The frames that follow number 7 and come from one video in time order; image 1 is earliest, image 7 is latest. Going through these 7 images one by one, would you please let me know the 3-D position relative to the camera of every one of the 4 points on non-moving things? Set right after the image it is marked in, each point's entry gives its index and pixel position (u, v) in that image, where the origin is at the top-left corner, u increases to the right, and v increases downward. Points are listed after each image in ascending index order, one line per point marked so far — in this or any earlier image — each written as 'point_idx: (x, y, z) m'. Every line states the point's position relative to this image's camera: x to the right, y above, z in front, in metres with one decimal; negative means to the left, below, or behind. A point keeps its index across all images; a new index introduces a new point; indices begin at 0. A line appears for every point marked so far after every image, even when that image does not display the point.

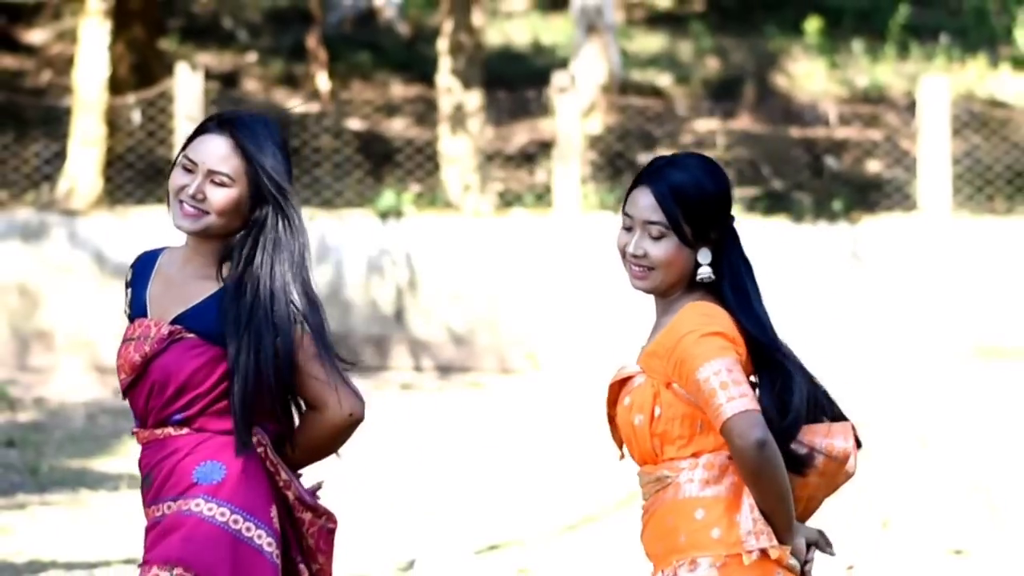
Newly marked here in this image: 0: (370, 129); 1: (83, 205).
0: (-1.1, +1.3, +12.4) m
1: (-2.7, +0.5, +9.5) m
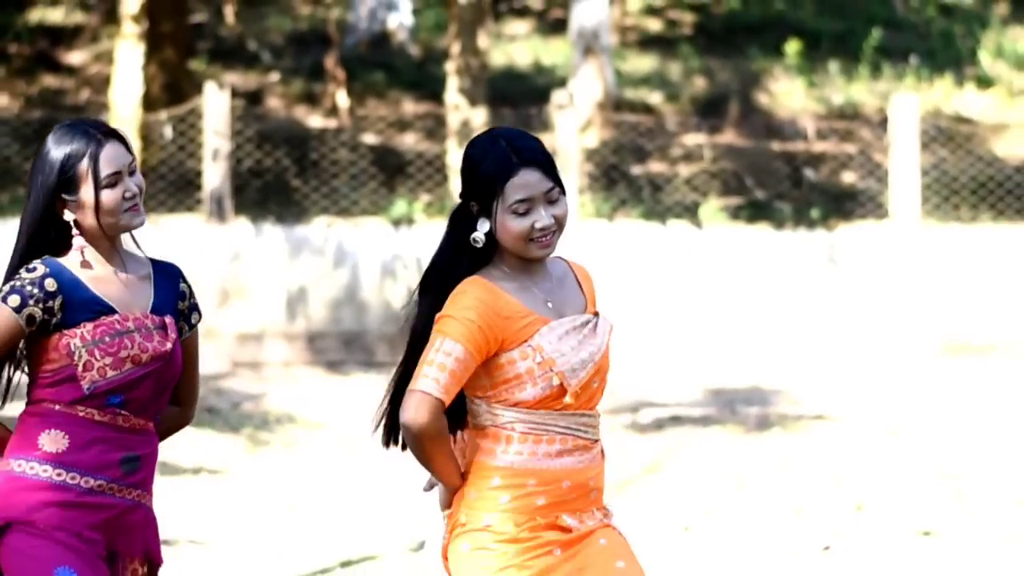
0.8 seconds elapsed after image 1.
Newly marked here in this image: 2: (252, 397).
0: (-1.1, +1.2, +13.2) m
1: (-2.6, +0.5, +10.2) m
2: (-1.6, -0.7, +9.1) m
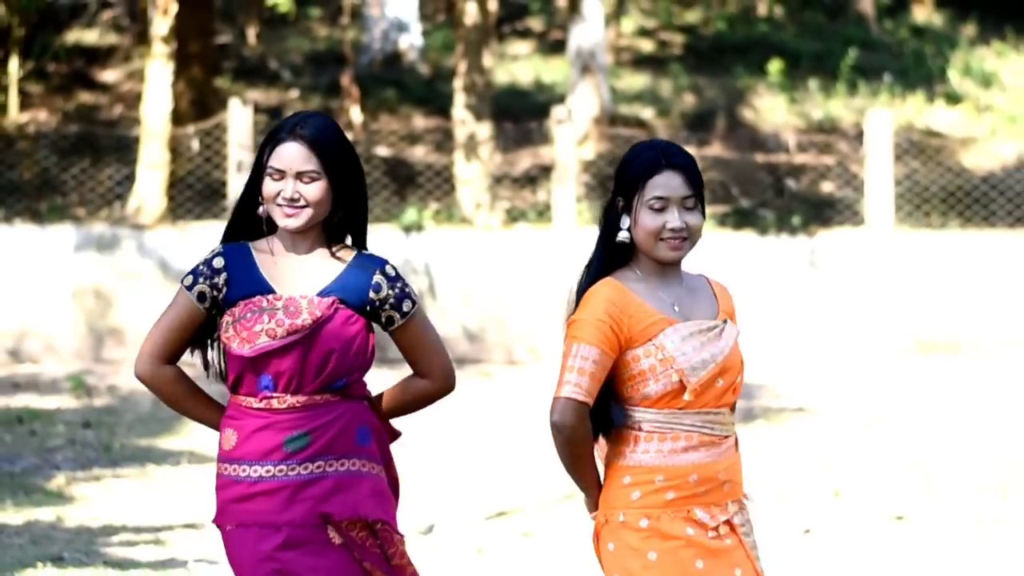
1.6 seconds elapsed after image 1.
0: (-1.1, +1.2, +14.0) m
1: (-2.6, +0.5, +11.0) m
2: (-1.6, -0.7, +9.8) m
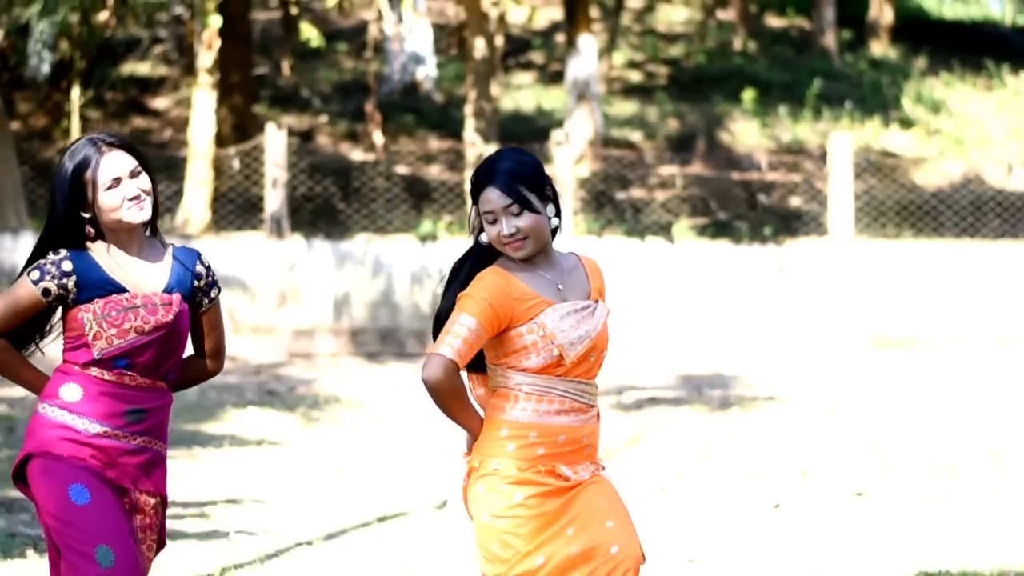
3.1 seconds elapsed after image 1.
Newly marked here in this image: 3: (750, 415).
0: (-1.0, +1.2, +15.3) m
1: (-2.6, +0.5, +12.4) m
2: (-1.5, -0.7, +11.2) m
3: (+1.7, -0.9, +10.6) m
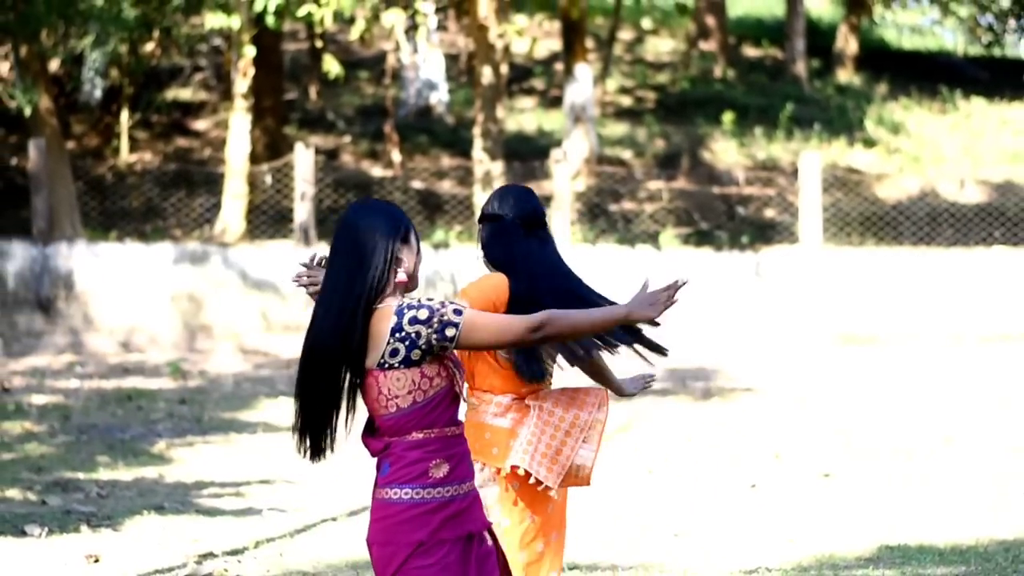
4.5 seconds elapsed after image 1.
0: (-1.0, +1.1, +16.7) m
1: (-2.5, +0.4, +13.8) m
2: (-1.5, -0.7, +12.6) m
3: (+1.7, -0.9, +11.9) m
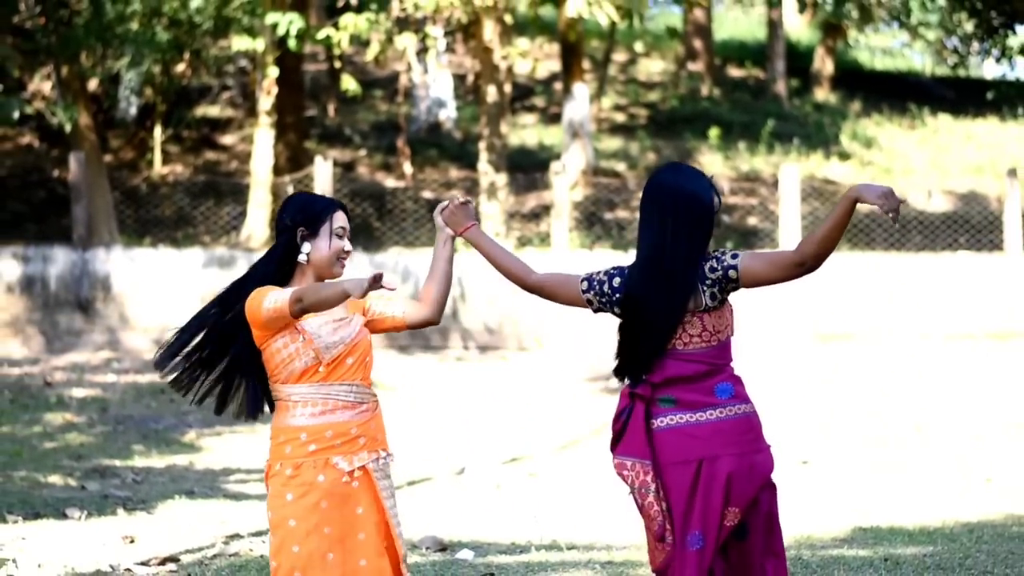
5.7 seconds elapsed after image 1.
0: (-0.9, +1.1, +17.9) m
1: (-2.5, +0.4, +14.9) m
2: (-1.5, -0.7, +13.7) m
3: (+1.7, -0.9, +13.0) m
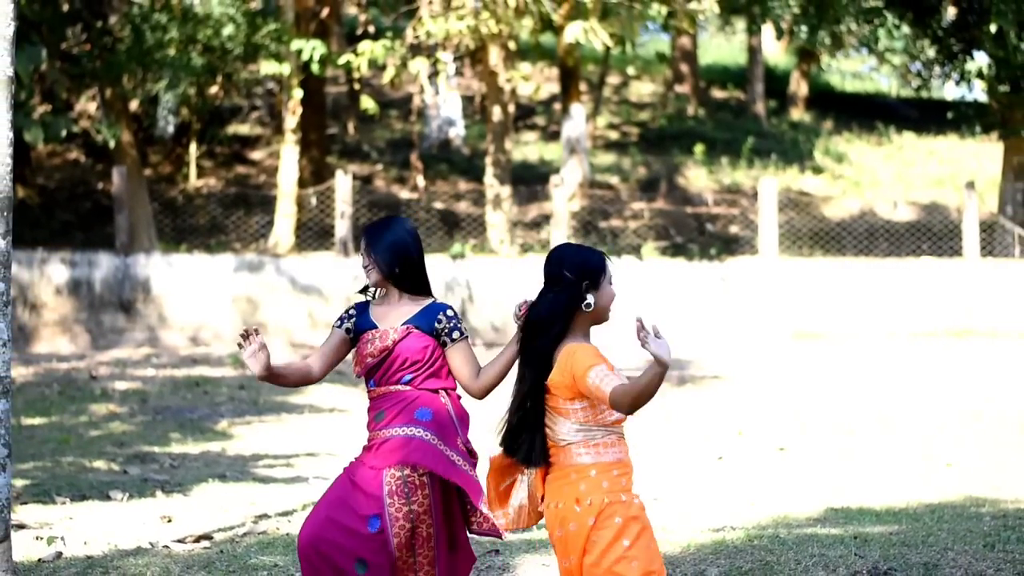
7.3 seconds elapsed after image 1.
0: (-0.8, +1.1, +19.3) m
1: (-2.5, +0.4, +16.4) m
2: (-1.5, -0.7, +15.2) m
3: (+1.7, -0.9, +14.4) m
